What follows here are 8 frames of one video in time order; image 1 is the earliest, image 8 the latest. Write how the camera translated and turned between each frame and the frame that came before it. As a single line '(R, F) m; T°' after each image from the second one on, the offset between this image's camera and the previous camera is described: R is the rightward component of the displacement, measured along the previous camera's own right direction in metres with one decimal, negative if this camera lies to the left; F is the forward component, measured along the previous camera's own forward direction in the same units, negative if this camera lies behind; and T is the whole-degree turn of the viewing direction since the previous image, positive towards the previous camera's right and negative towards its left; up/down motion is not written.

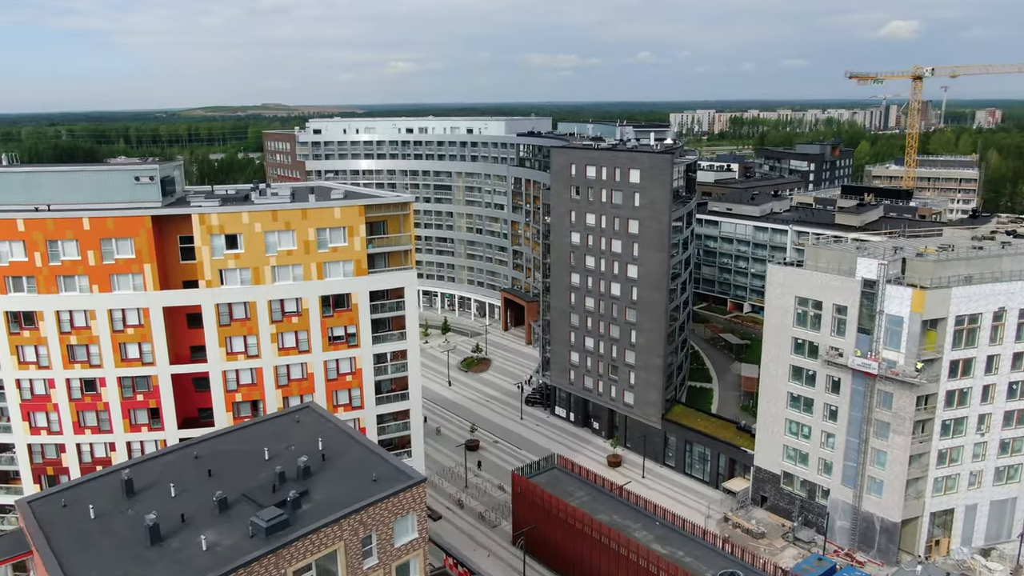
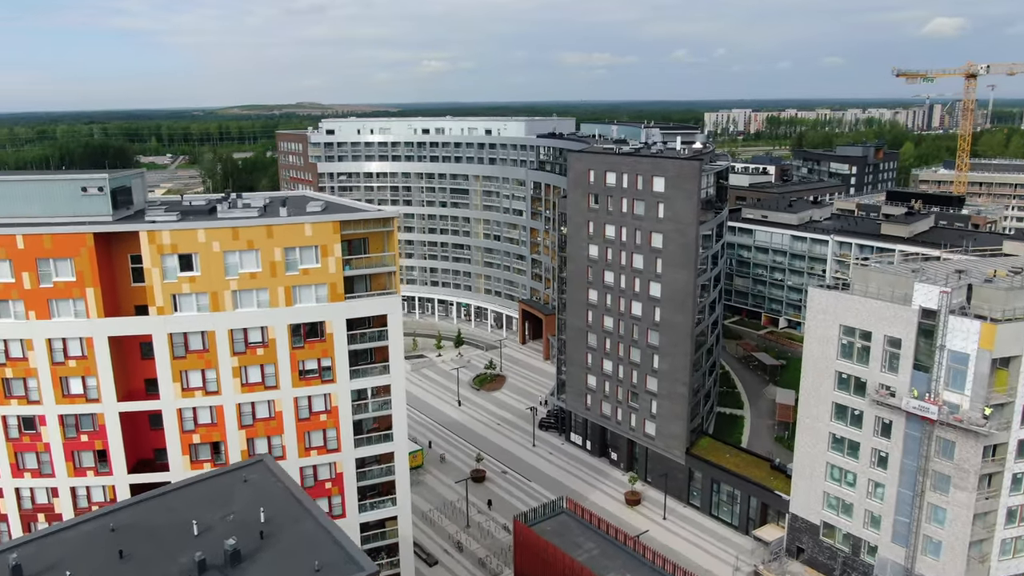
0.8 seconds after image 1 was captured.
(+1.6, +5.9) m; -2°
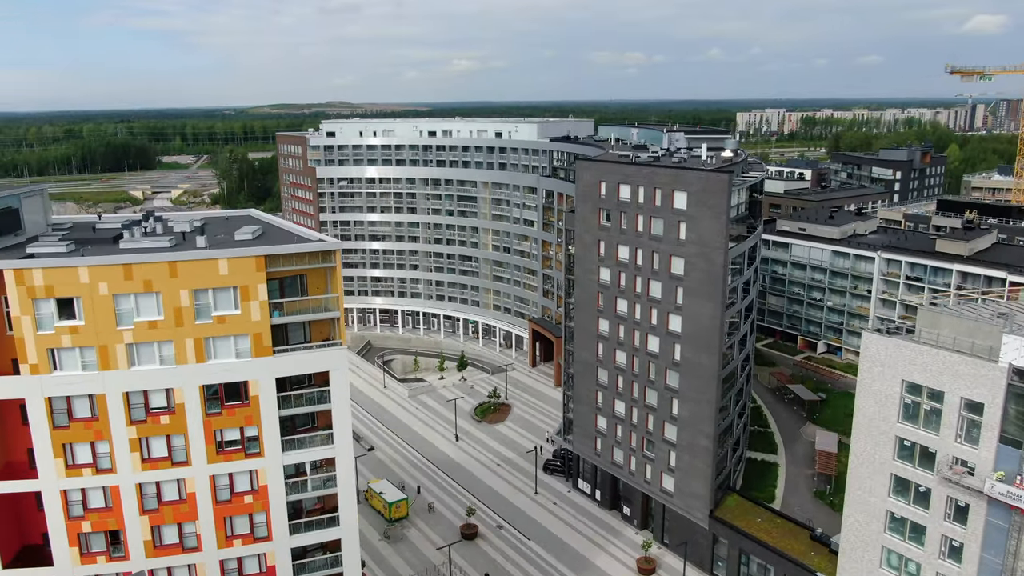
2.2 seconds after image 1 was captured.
(+2.1, +8.3) m; -2°
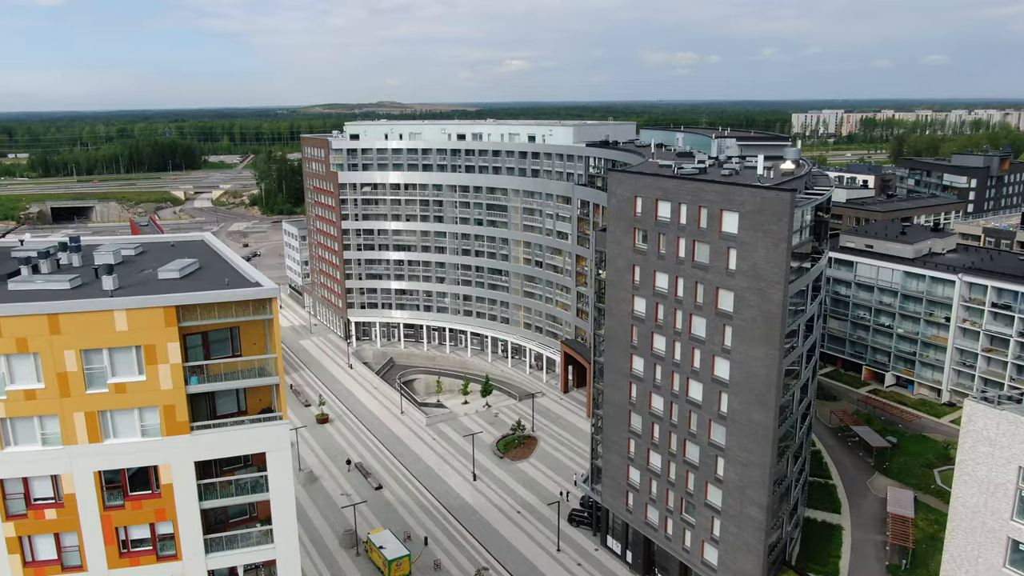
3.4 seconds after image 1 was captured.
(+1.7, +7.5) m; -3°
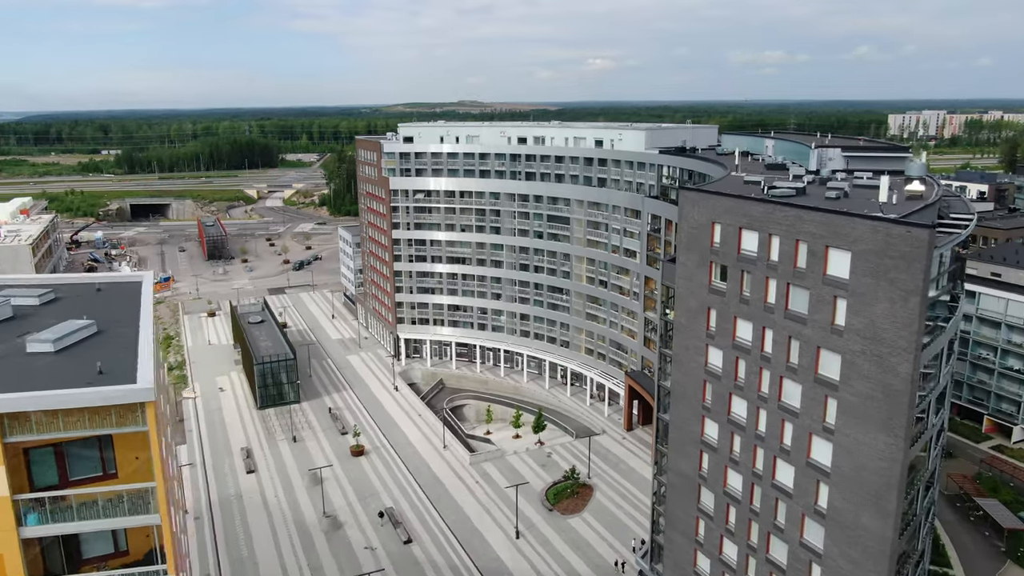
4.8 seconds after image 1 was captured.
(+1.5, +8.5) m; -6°
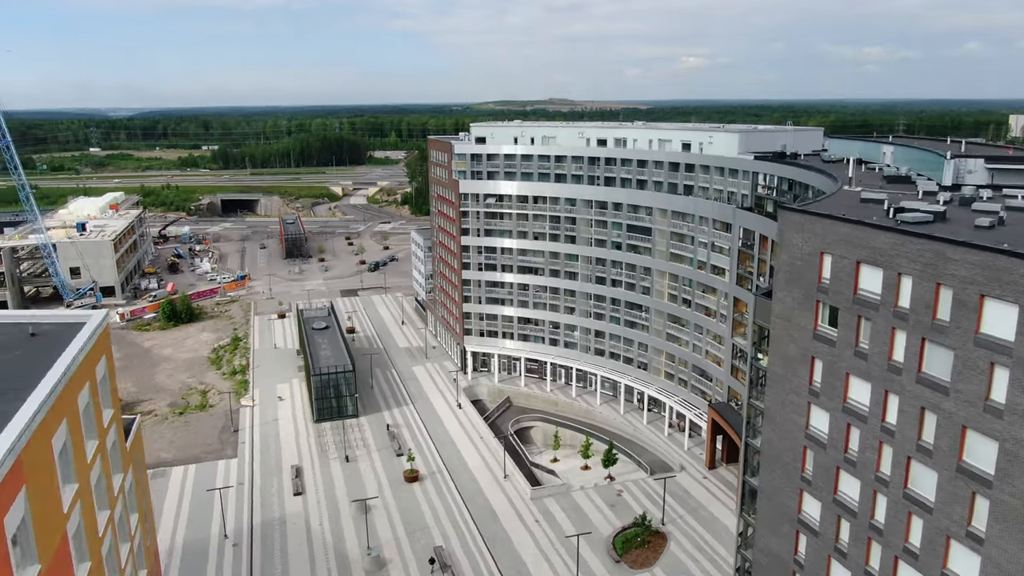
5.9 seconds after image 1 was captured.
(+1.1, +6.2) m; -6°
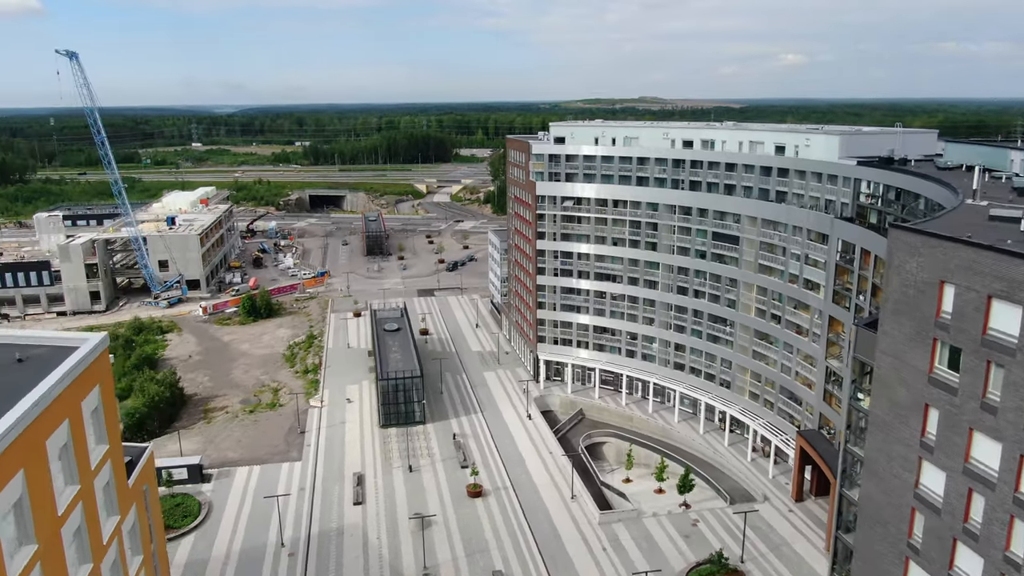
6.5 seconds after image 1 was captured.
(+0.8, +3.4) m; -6°
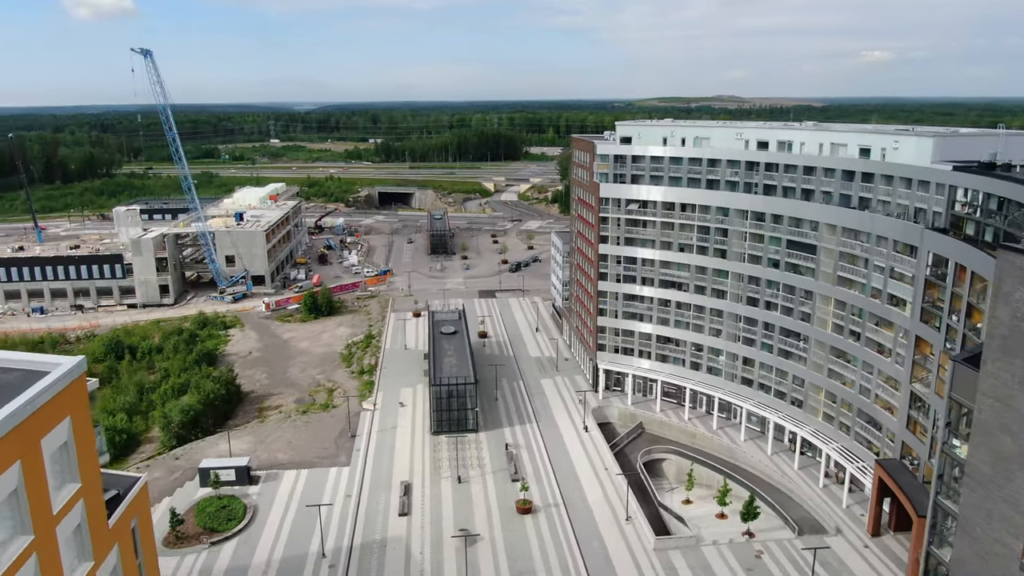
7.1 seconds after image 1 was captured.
(+0.9, +2.9) m; -5°
